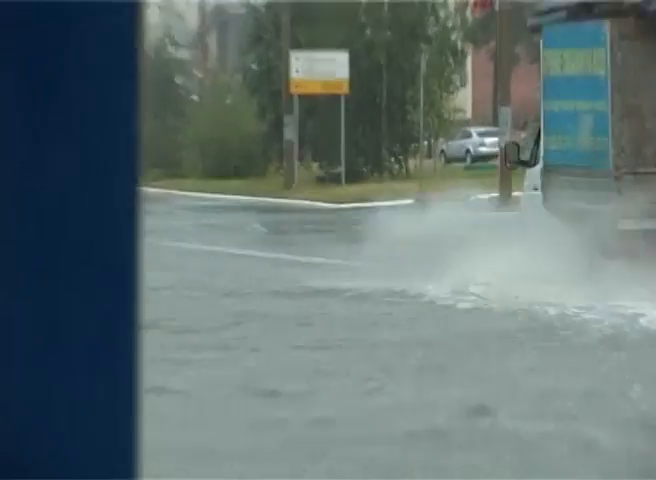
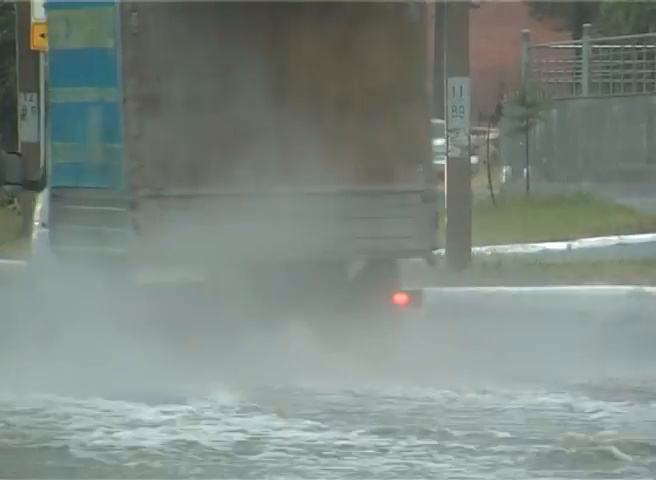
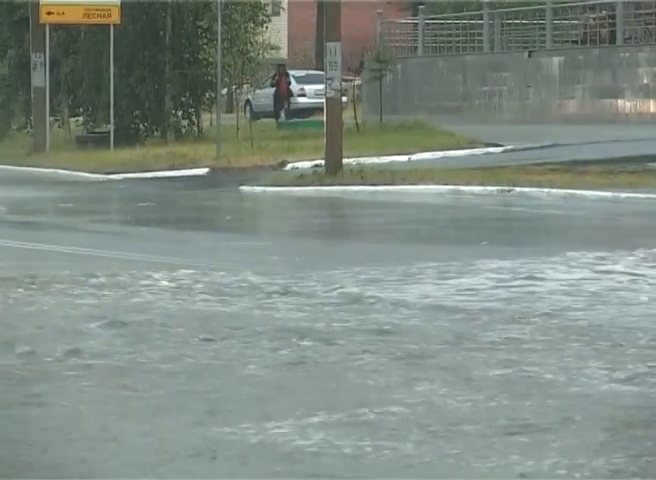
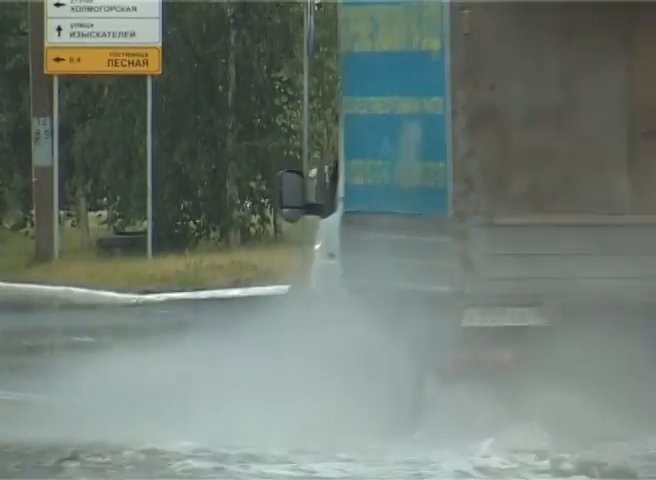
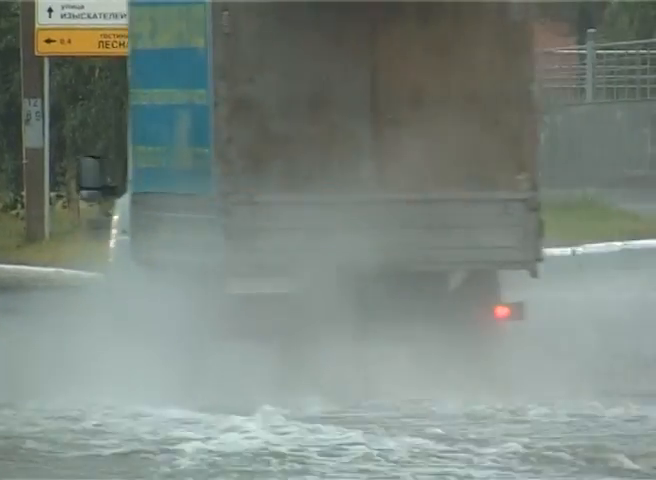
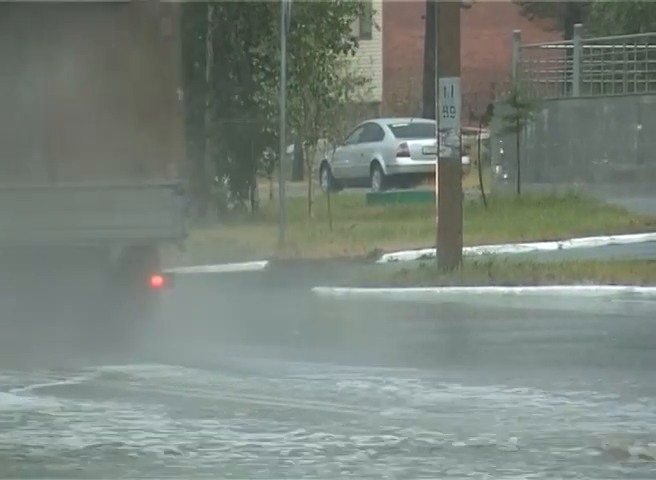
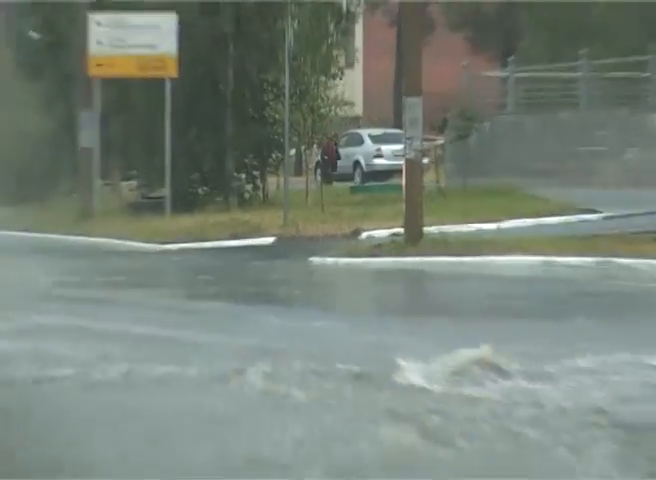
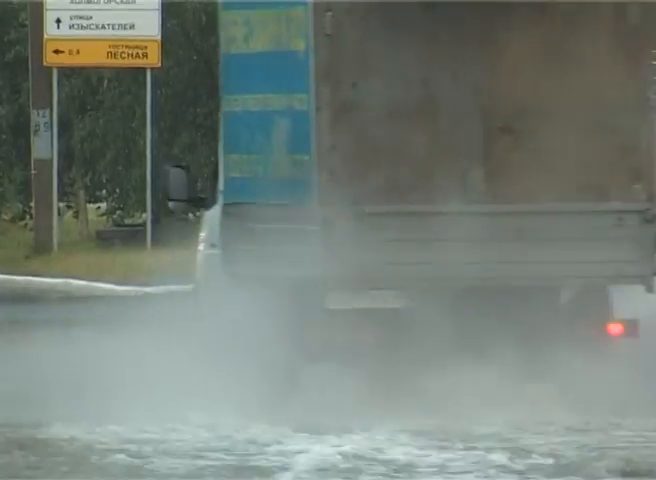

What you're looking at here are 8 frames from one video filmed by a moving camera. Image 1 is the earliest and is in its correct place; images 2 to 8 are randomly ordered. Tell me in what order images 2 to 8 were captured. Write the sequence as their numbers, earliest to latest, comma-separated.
4, 8, 5, 2, 6, 7, 3
